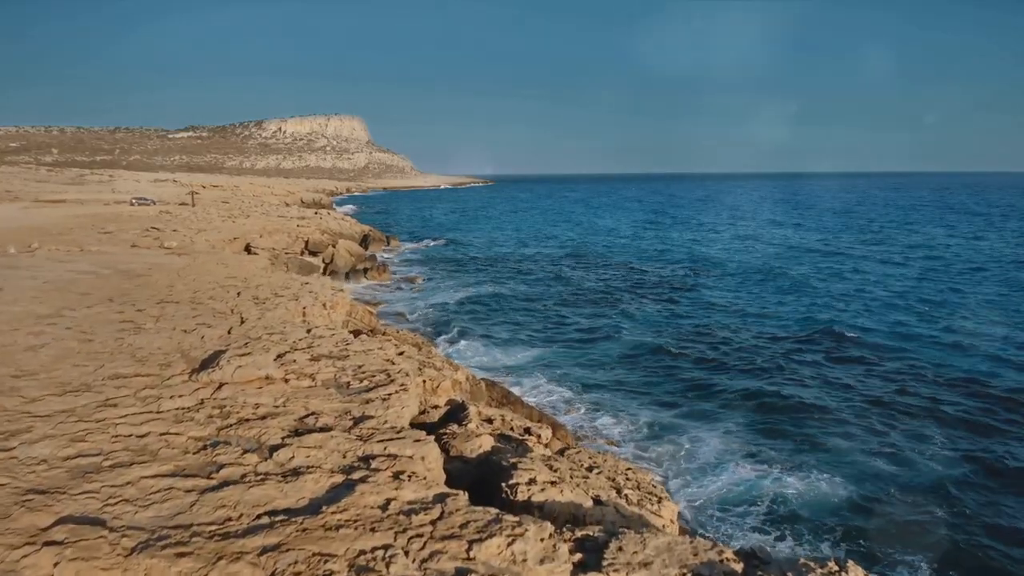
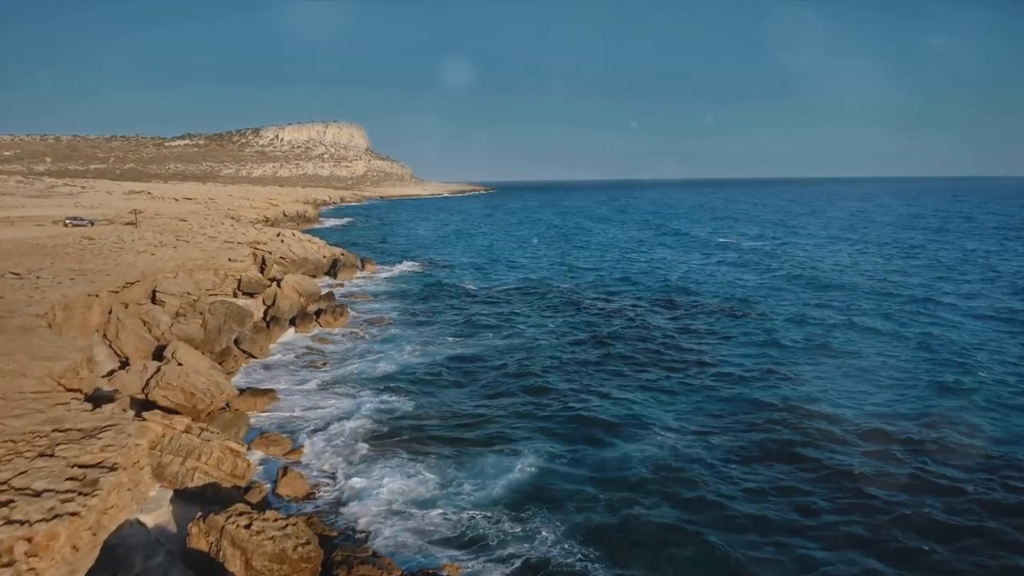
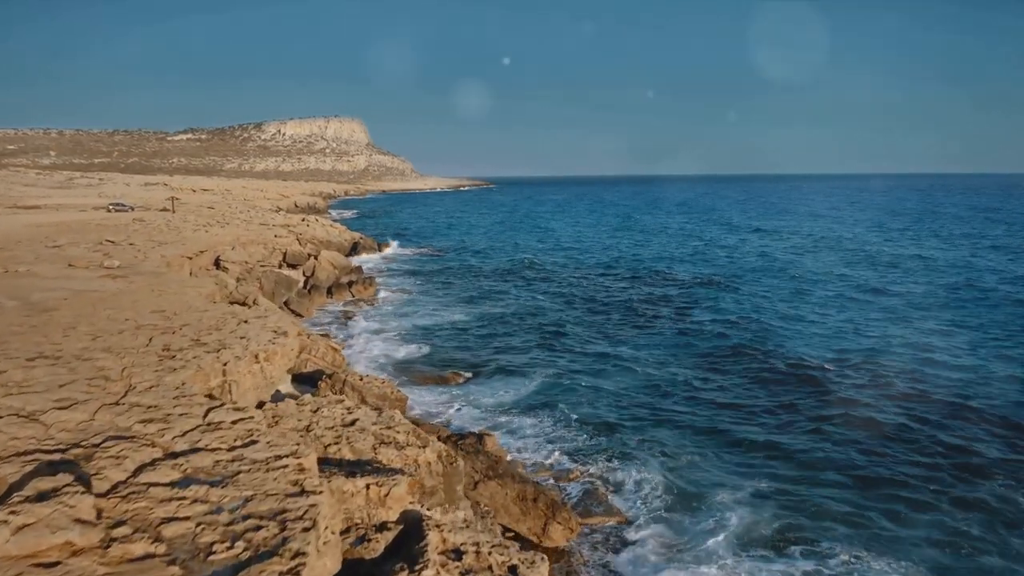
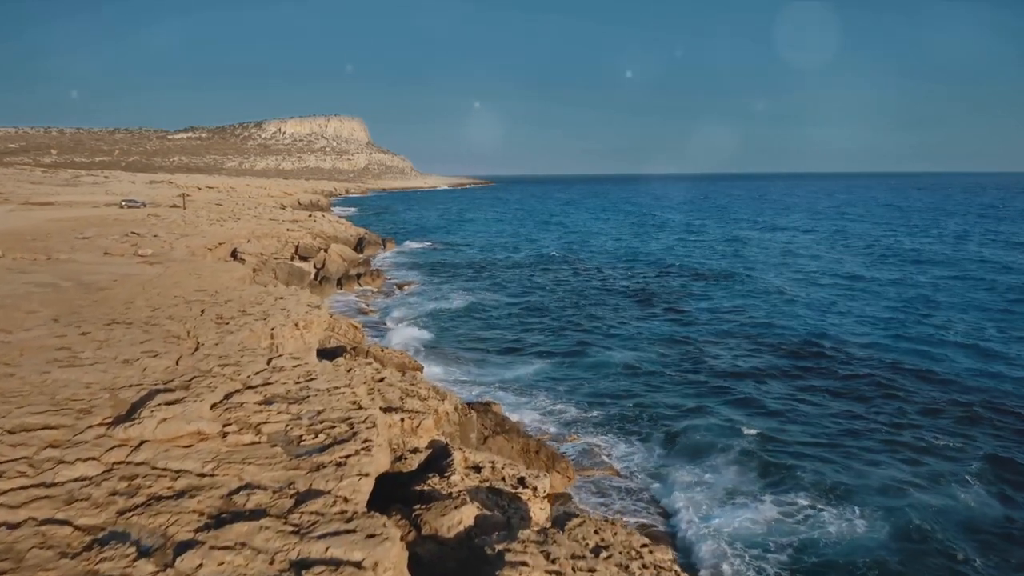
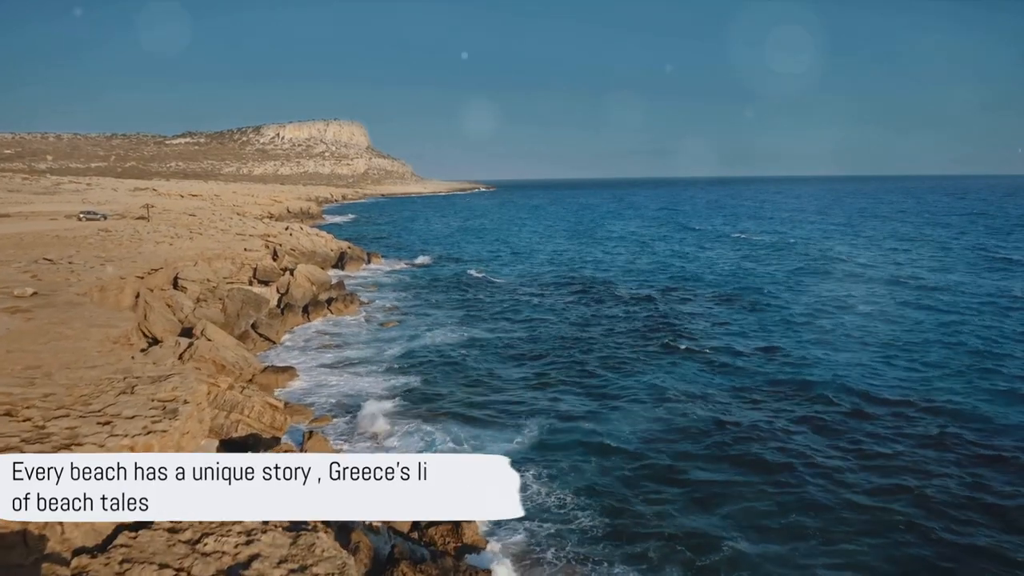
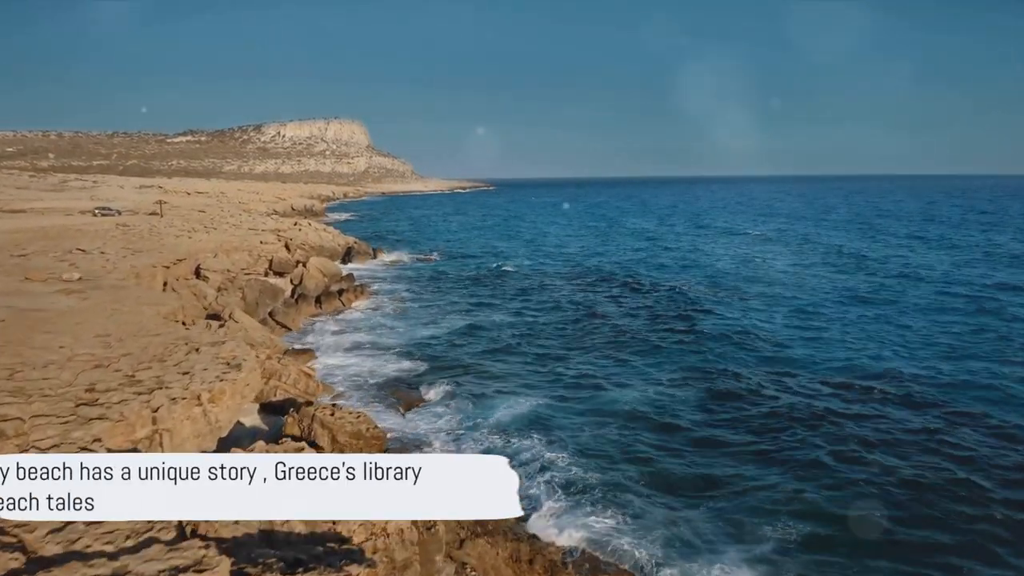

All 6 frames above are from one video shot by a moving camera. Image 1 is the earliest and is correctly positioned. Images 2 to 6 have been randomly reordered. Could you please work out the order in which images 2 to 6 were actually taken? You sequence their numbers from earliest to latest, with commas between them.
4, 3, 6, 5, 2
